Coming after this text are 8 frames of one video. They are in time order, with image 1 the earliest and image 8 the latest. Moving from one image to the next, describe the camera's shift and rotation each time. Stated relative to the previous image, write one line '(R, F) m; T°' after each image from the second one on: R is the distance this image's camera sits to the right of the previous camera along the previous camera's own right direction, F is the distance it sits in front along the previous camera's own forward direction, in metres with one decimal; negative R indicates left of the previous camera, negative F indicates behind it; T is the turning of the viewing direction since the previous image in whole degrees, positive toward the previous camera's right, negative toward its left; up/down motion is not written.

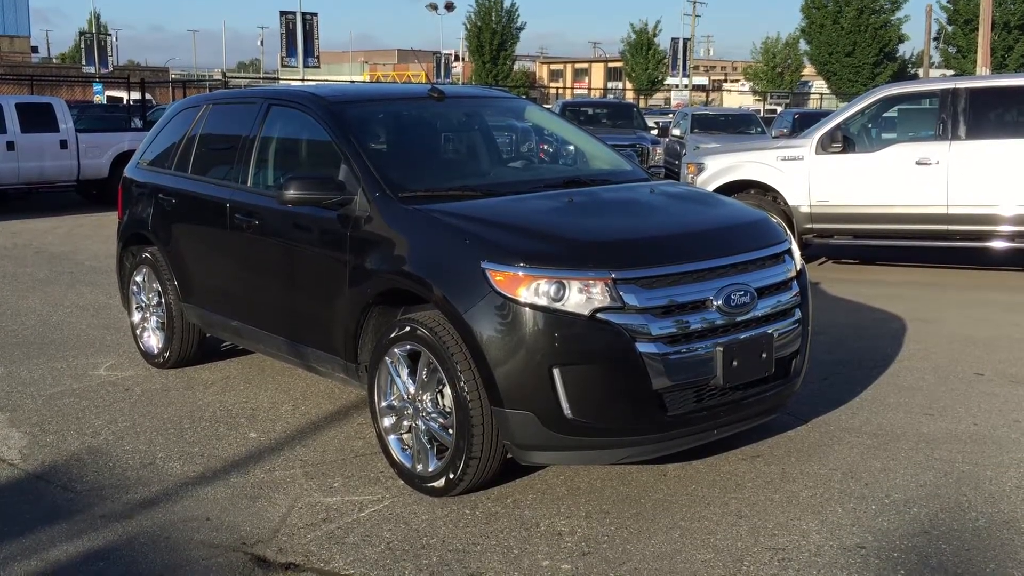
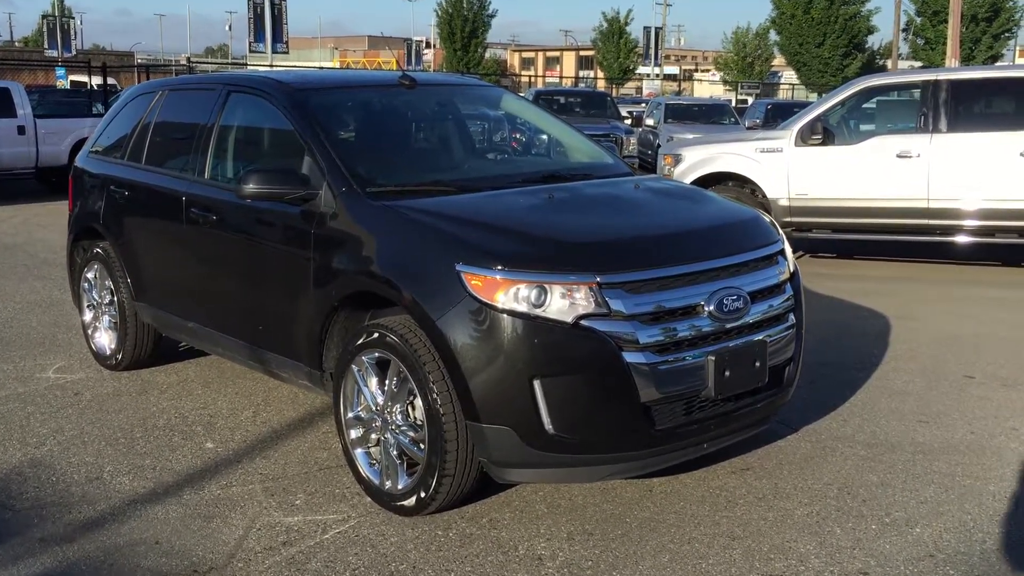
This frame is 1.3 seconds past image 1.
(0.0, +0.3) m; +2°
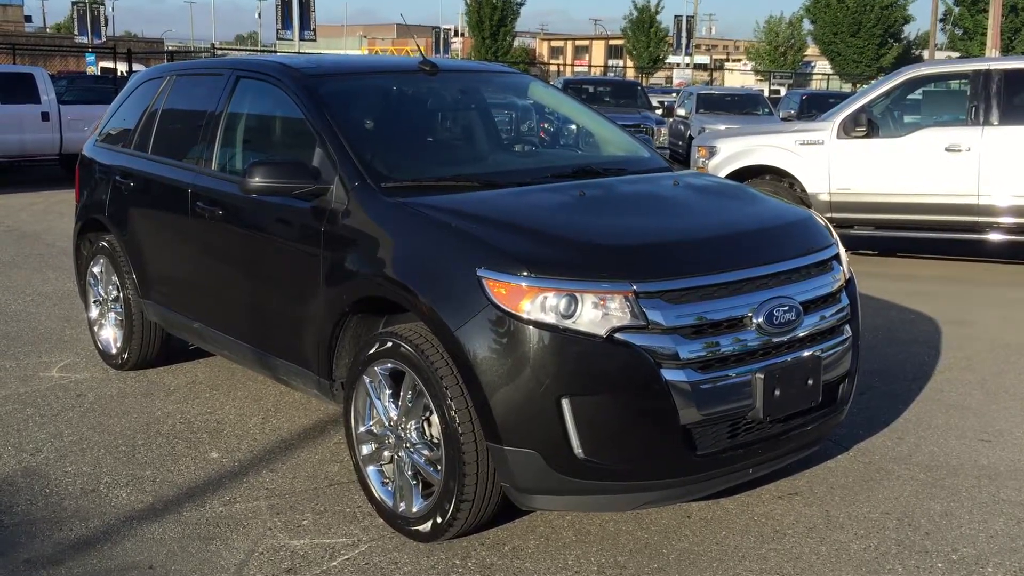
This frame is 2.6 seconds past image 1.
(0.0, +0.4) m; -1°
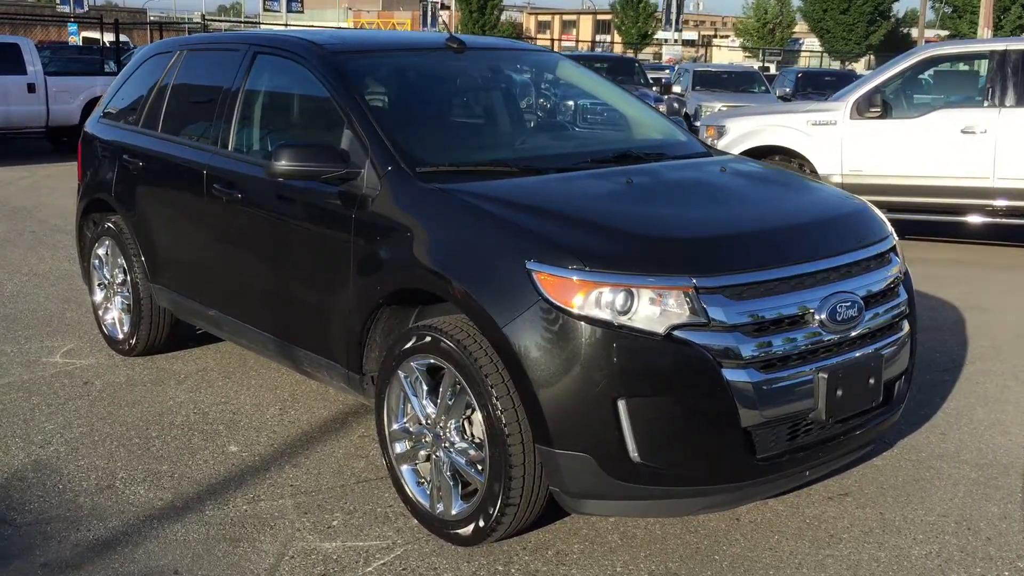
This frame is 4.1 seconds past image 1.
(-0.2, +0.2) m; +1°
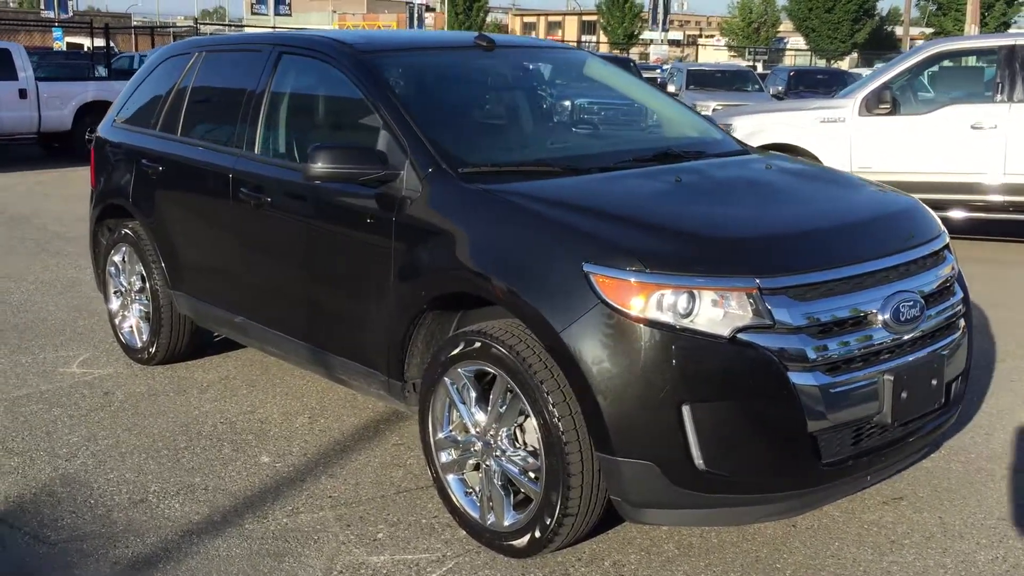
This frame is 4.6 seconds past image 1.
(-0.2, +0.1) m; +1°
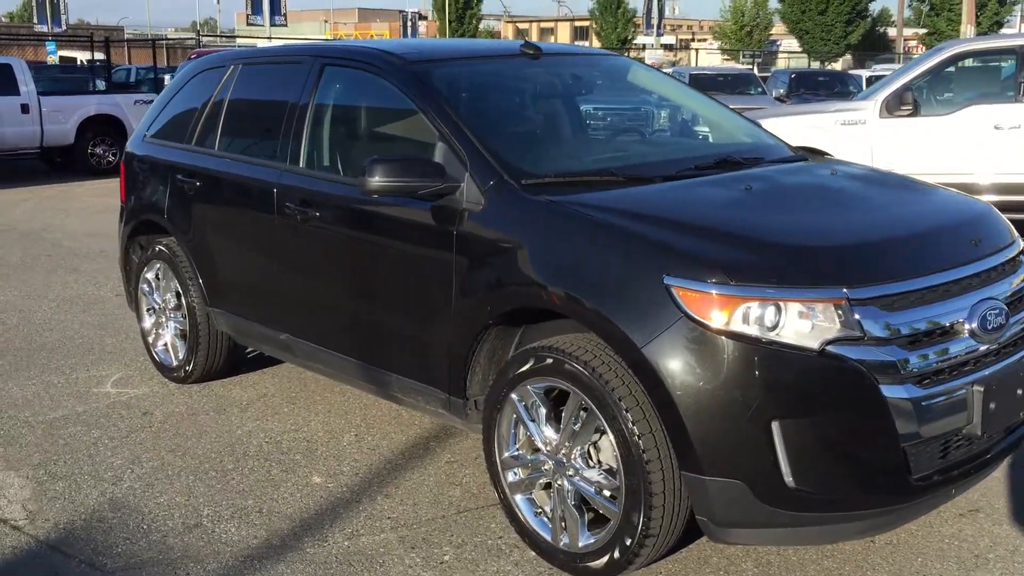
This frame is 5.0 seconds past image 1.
(-0.2, +0.1) m; 0°
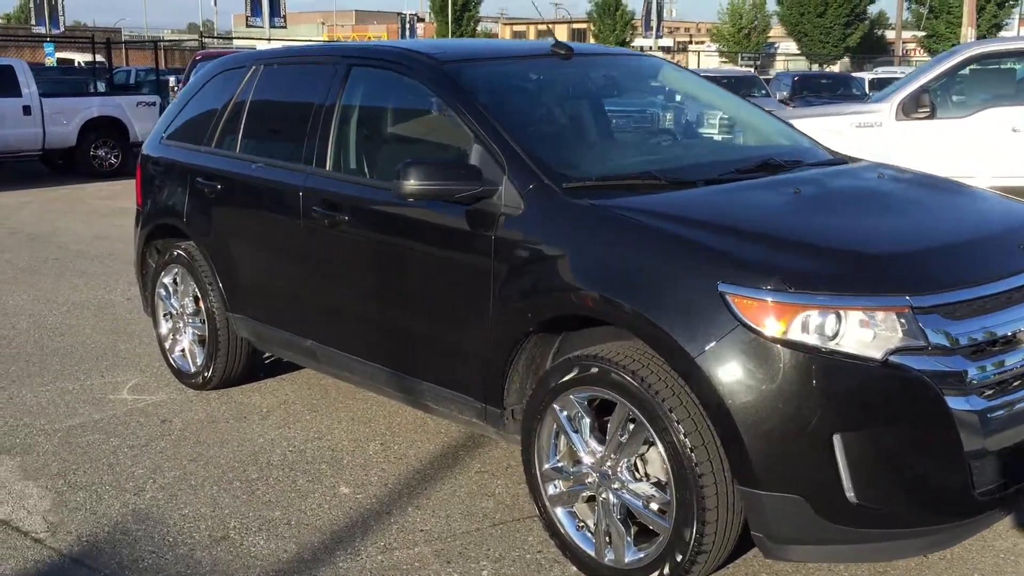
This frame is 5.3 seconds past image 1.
(-0.1, +0.1) m; 0°
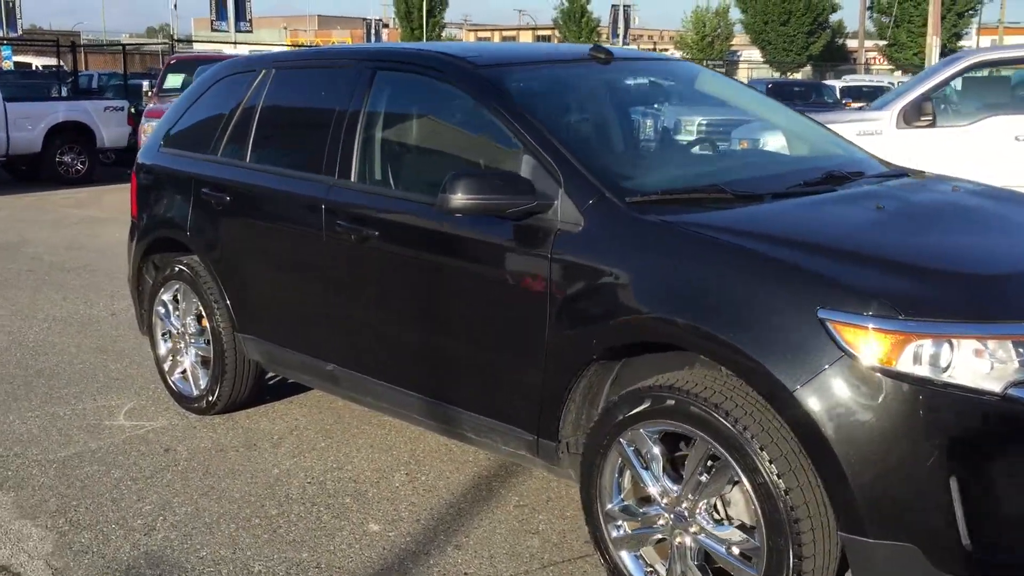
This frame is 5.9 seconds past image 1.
(-0.3, +0.3) m; +2°
